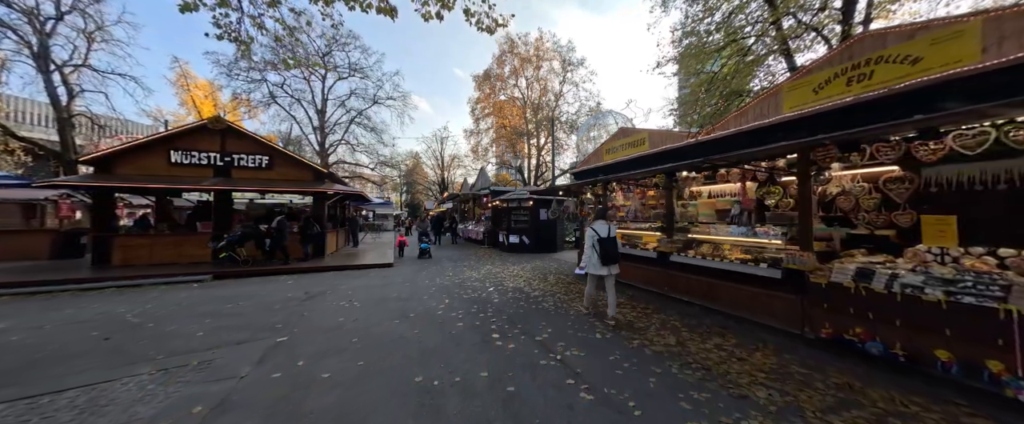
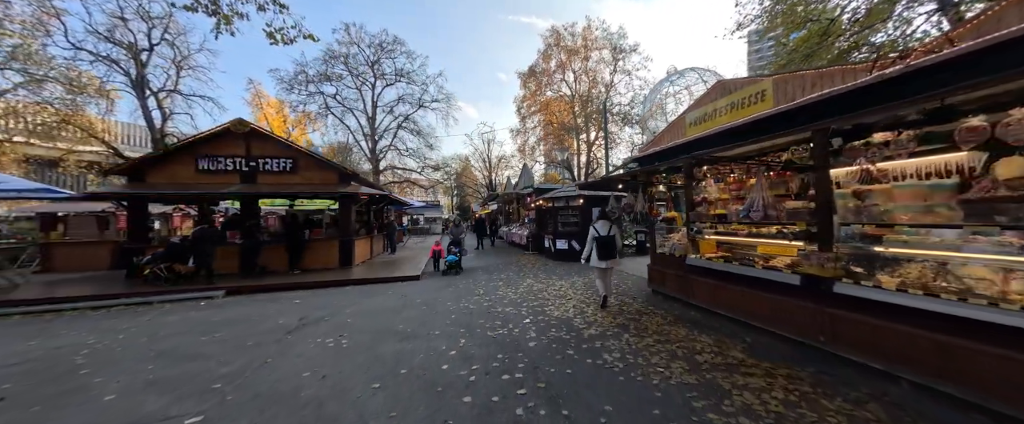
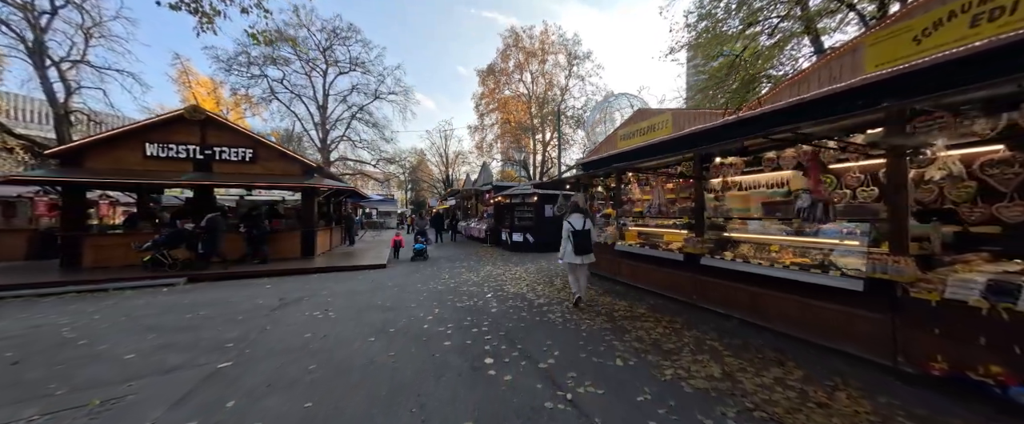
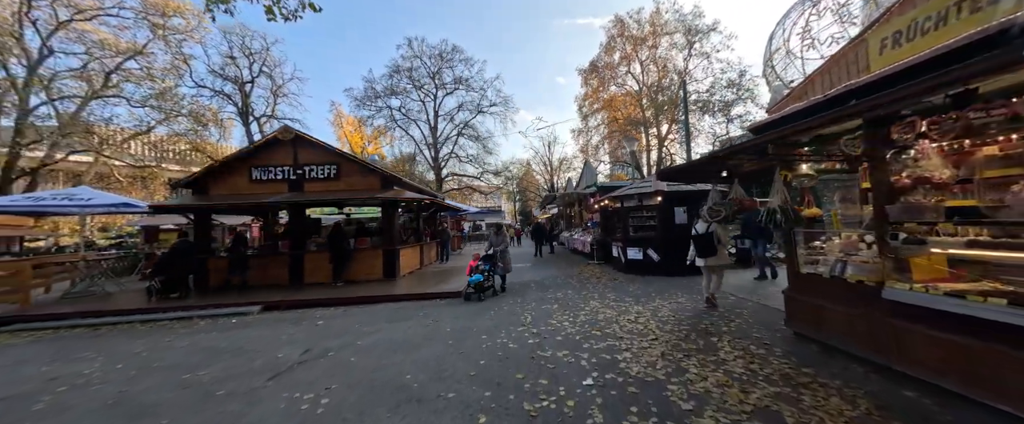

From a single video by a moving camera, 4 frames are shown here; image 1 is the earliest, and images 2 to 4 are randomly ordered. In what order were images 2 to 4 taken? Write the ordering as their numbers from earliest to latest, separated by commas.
3, 2, 4
